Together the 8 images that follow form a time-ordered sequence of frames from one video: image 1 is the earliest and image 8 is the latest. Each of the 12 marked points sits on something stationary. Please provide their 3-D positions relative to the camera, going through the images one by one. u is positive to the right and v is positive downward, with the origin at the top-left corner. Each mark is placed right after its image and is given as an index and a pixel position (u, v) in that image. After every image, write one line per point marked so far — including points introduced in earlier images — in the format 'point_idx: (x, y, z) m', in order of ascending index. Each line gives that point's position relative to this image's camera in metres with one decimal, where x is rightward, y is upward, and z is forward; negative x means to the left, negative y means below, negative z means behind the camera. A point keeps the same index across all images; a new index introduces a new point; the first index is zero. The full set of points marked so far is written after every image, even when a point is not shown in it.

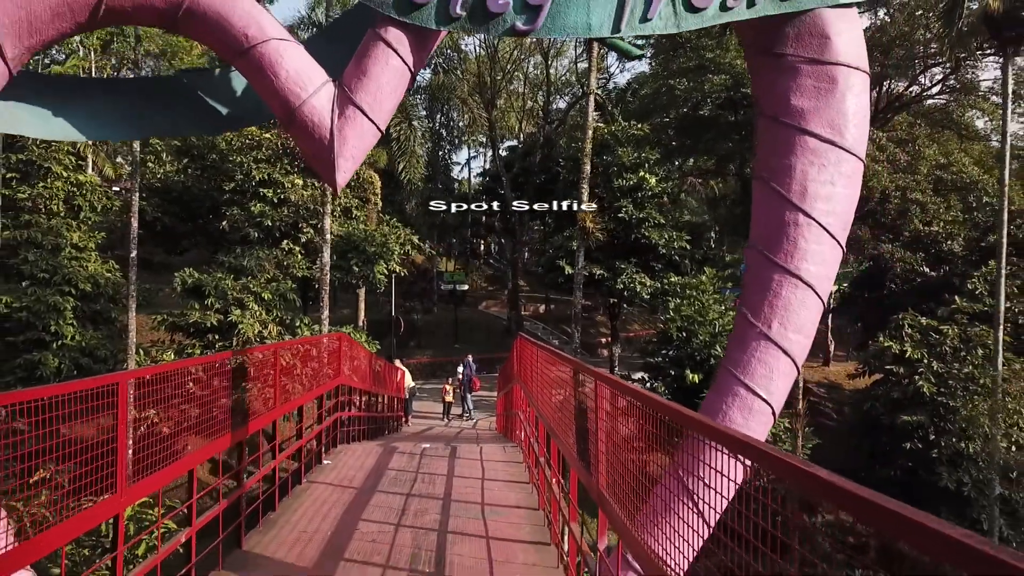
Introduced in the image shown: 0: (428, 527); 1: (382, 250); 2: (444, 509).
0: (-0.6, -1.6, +4.7) m
1: (-2.9, +0.9, +16.0) m
2: (-0.5, -1.6, +5.1) m
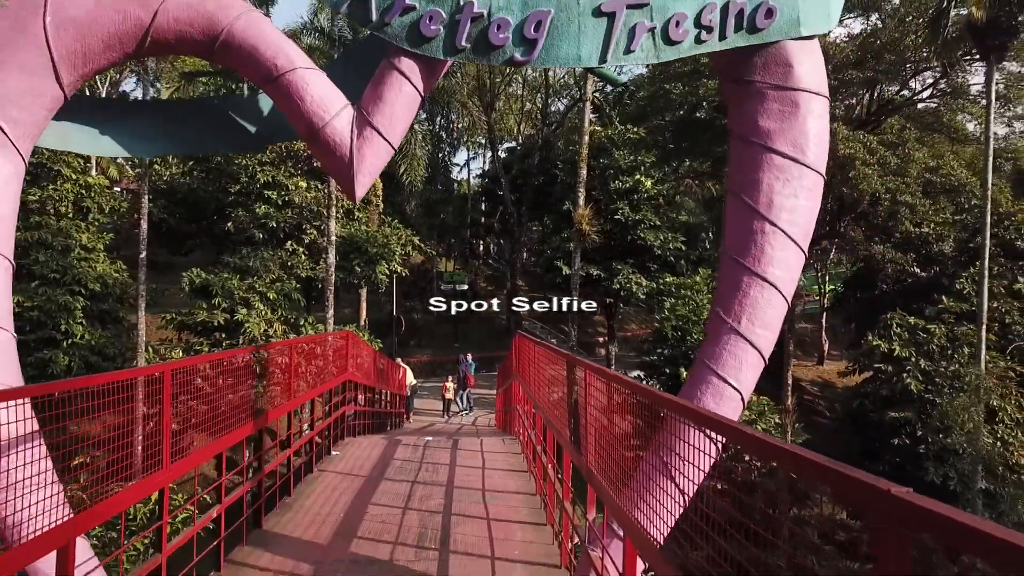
0: (-0.6, -1.6, +5.0) m
1: (-3.0, +0.9, +16.4) m
2: (-0.5, -1.6, +5.5) m
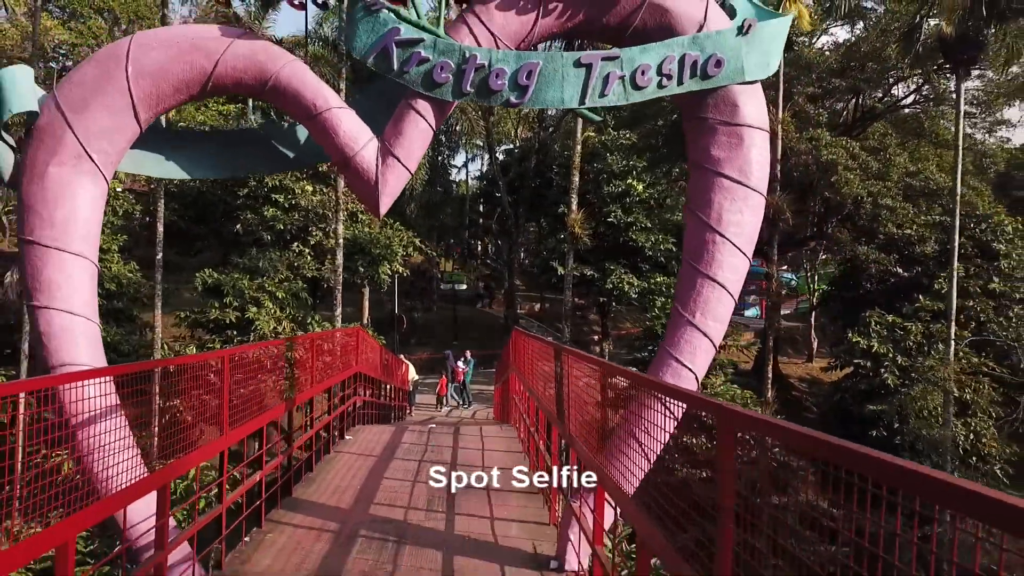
0: (-0.6, -1.6, +5.7) m
1: (-3.0, +0.9, +17.0) m
2: (-0.5, -1.6, +6.2) m
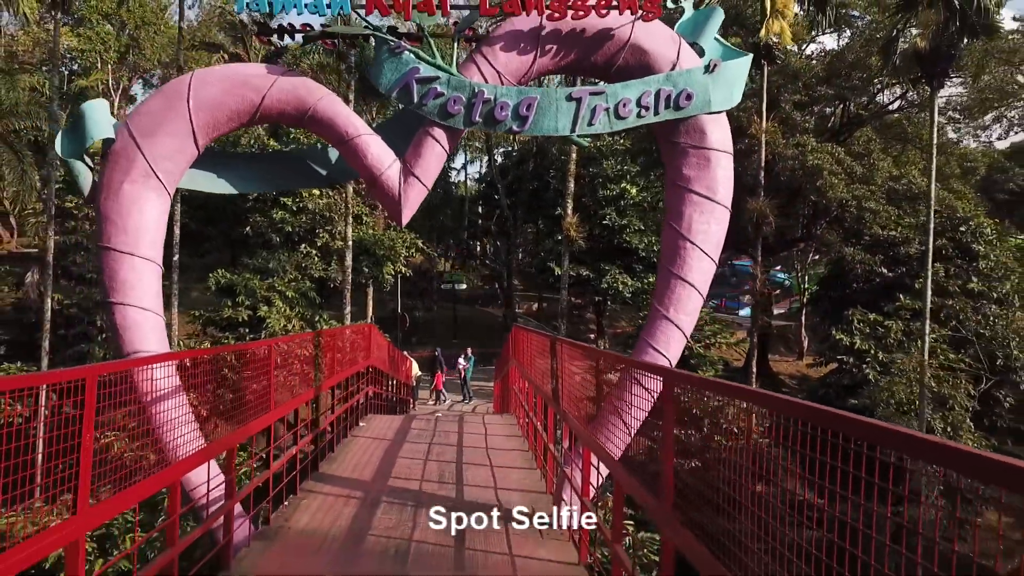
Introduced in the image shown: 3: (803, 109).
0: (-0.6, -1.6, +6.4) m
1: (-3.1, +0.9, +17.7) m
2: (-0.5, -1.6, +6.9) m
3: (+7.8, +4.8, +19.1) m
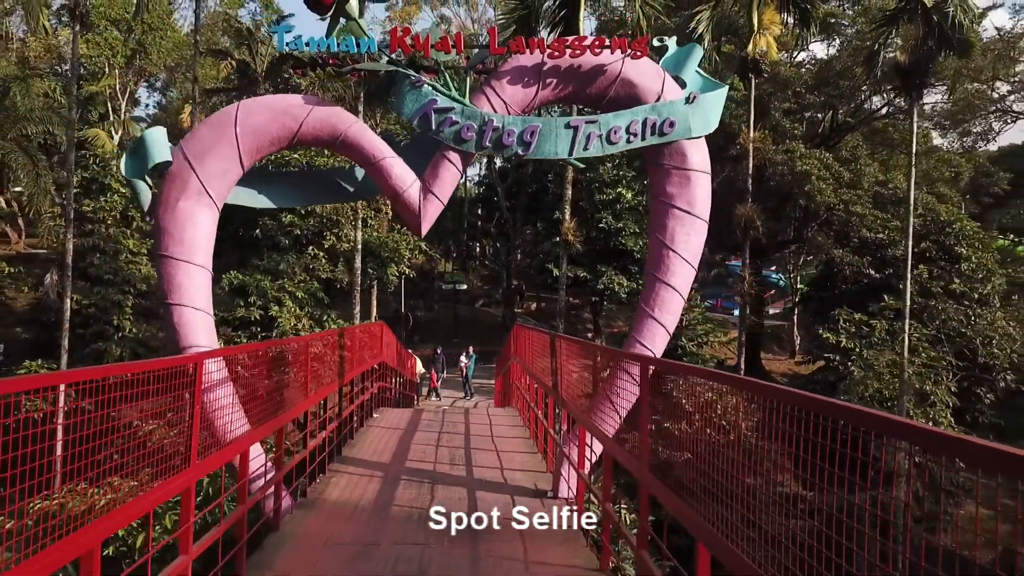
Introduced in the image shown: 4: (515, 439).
0: (-0.5, -1.6, +7.1) m
1: (-3.0, +0.9, +18.4) m
2: (-0.5, -1.6, +7.5) m
3: (+7.8, +4.8, +19.7) m
4: (0.0, -1.6, +7.7) m
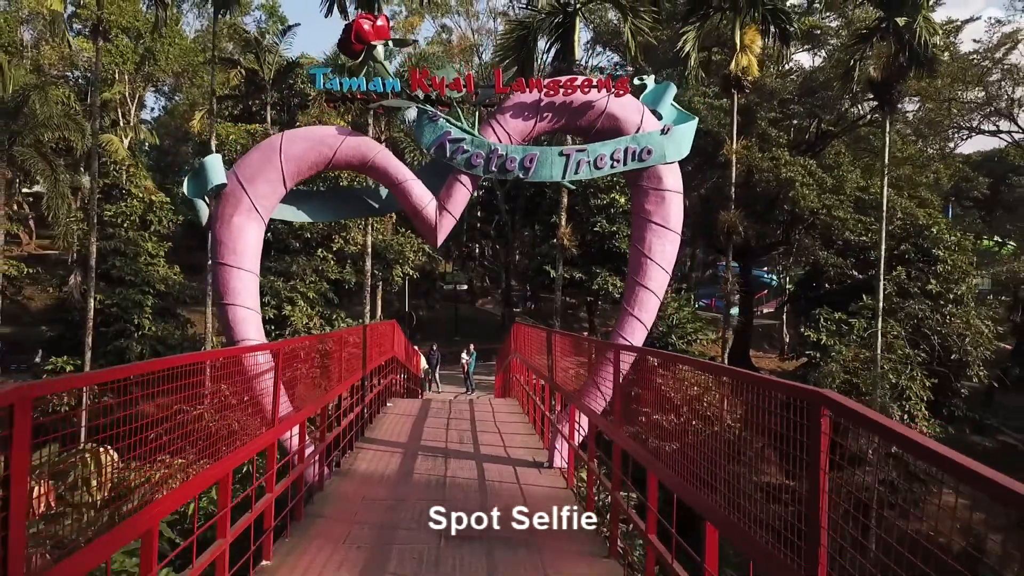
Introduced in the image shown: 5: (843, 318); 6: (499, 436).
0: (-0.5, -1.6, +8.0) m
1: (-3.1, +0.8, +19.3) m
2: (-0.5, -1.6, +8.5) m
3: (+7.8, +4.8, +20.7) m
4: (0.0, -1.7, +8.7) m
5: (+8.3, -0.7, +17.7) m
6: (-0.1, -1.6, +7.8) m
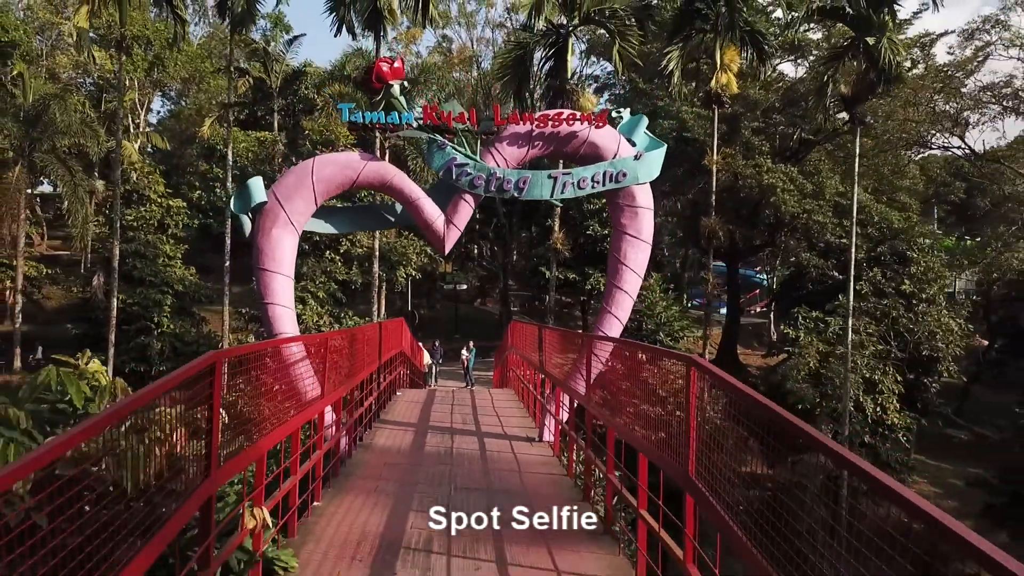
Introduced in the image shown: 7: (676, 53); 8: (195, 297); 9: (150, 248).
0: (-0.6, -1.6, +9.1) m
1: (-3.2, +0.8, +20.4) m
2: (-0.5, -1.6, +9.6) m
3: (+7.7, +4.8, +21.8) m
4: (0.0, -1.7, +9.8) m
5: (+8.2, -0.7, +18.8) m
6: (-0.2, -1.6, +8.9) m
7: (+3.6, +5.1, +15.5) m
8: (-8.8, -0.2, +19.6) m
9: (-9.7, +1.1, +19.0) m
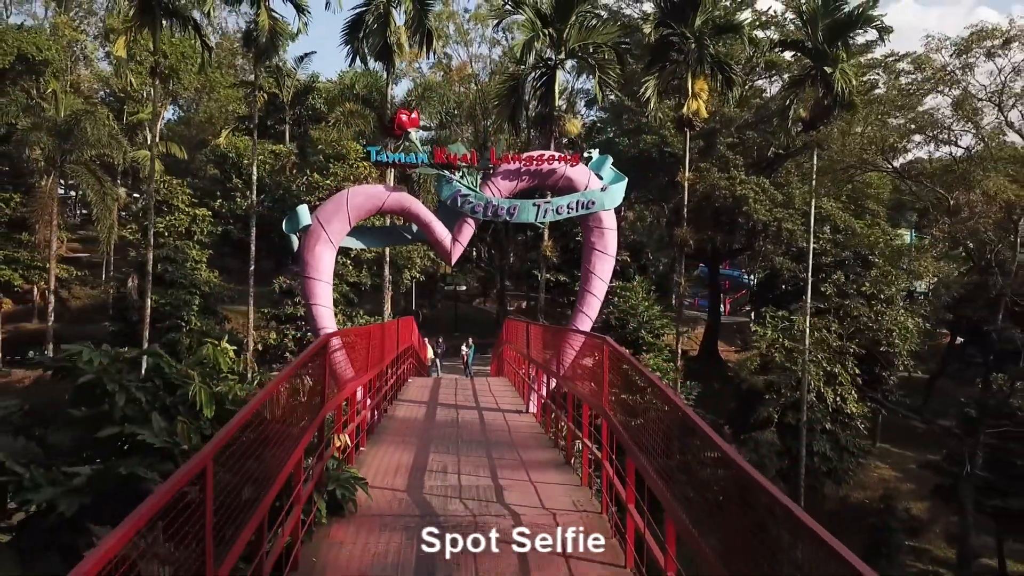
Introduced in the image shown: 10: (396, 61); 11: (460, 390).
0: (-0.7, -1.7, +11.1) m
1: (-3.3, +0.8, +22.3) m
2: (-0.6, -1.7, +11.5) m
3: (+7.6, +4.7, +23.8) m
4: (-0.1, -1.7, +11.7) m
5: (+8.1, -0.8, +20.8) m
6: (-0.3, -1.7, +10.8) m
7: (+3.5, +5.1, +17.4) m
8: (-8.9, -0.3, +21.5) m
9: (-9.8, +1.0, +20.9) m
10: (-2.9, +5.8, +18.0) m
11: (-0.9, -1.7, +12.1) m
